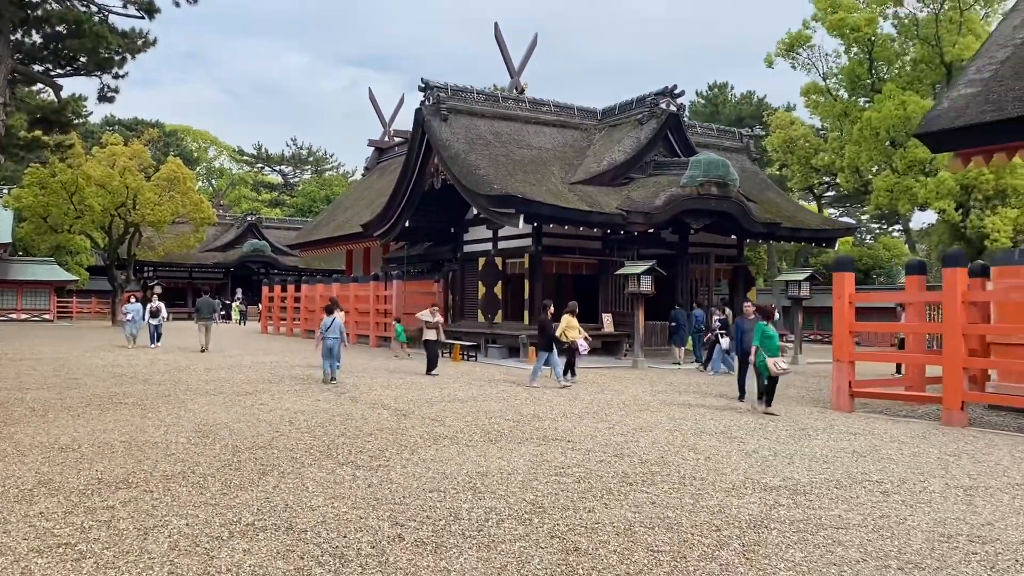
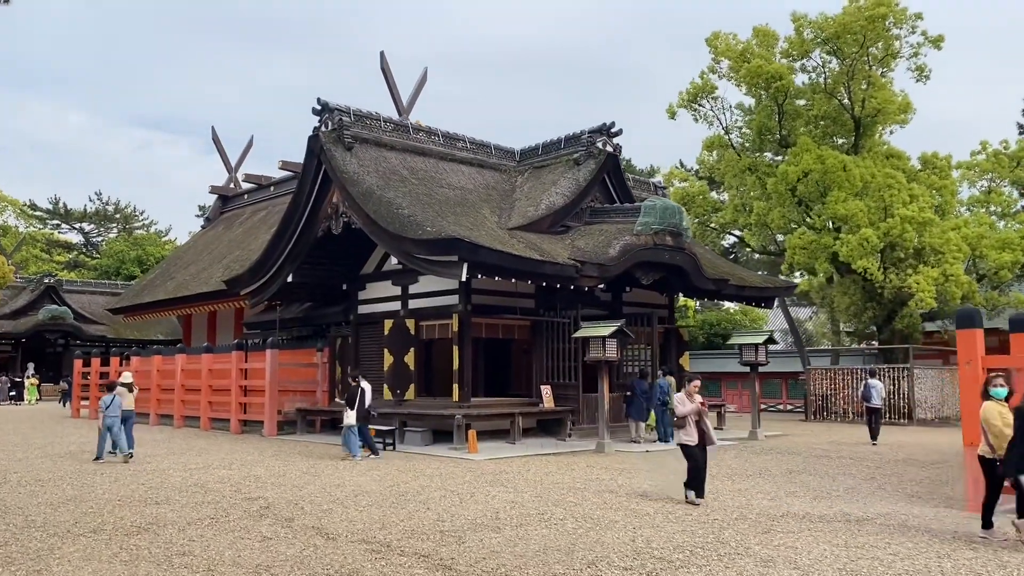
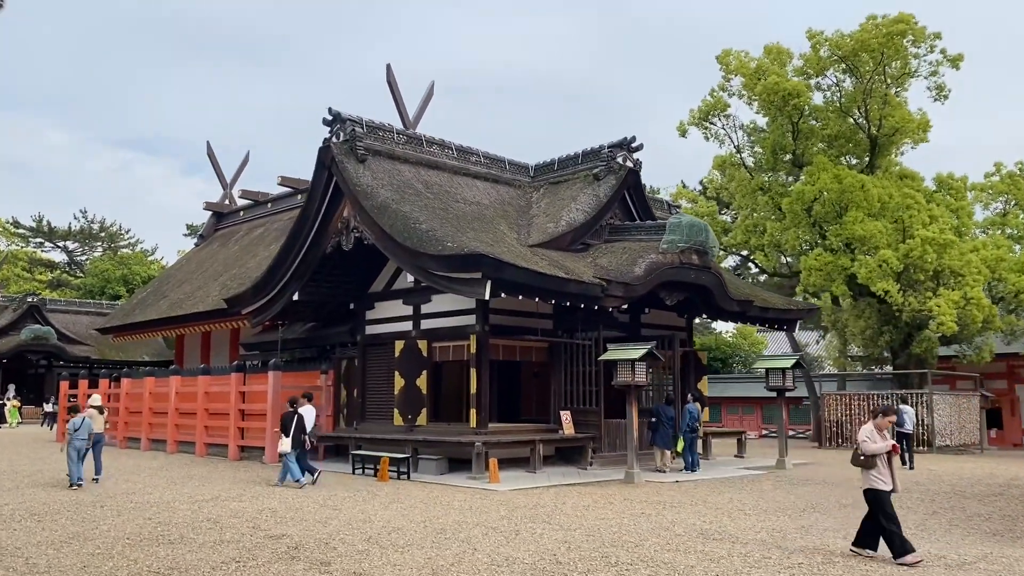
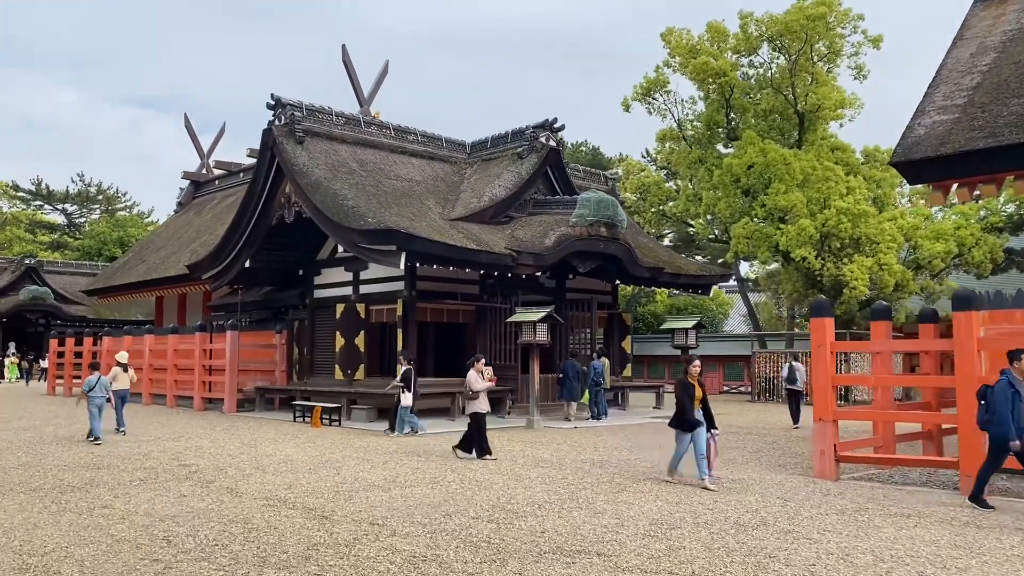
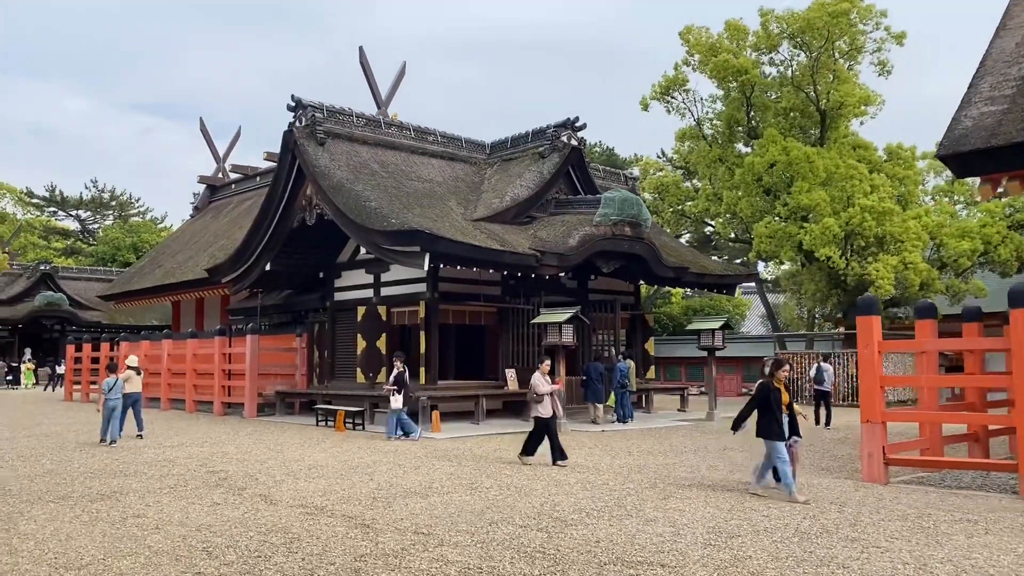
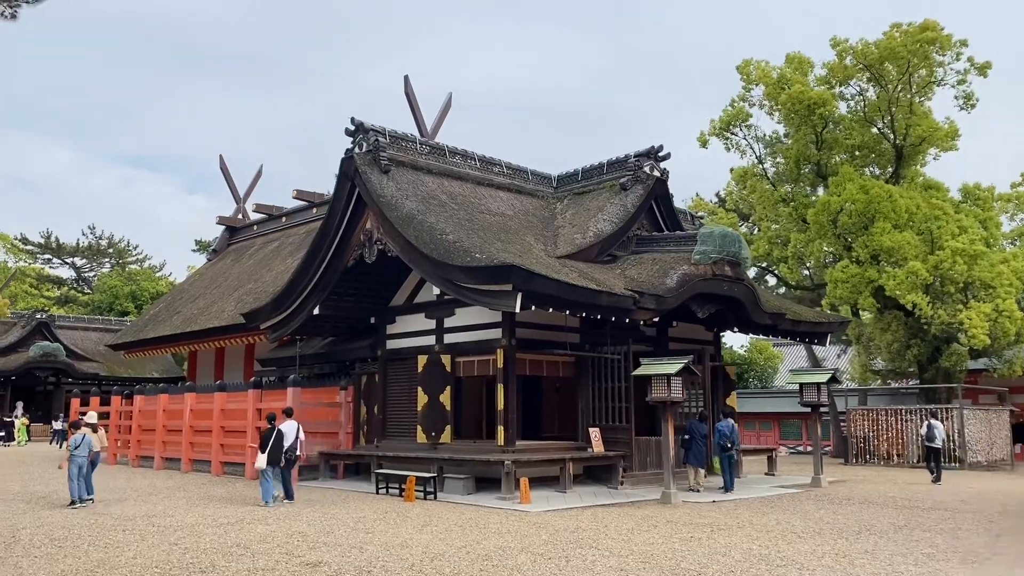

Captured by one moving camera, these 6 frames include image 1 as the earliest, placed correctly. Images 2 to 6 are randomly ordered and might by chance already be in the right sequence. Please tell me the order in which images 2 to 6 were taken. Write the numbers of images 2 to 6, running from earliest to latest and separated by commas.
4, 5, 2, 3, 6
